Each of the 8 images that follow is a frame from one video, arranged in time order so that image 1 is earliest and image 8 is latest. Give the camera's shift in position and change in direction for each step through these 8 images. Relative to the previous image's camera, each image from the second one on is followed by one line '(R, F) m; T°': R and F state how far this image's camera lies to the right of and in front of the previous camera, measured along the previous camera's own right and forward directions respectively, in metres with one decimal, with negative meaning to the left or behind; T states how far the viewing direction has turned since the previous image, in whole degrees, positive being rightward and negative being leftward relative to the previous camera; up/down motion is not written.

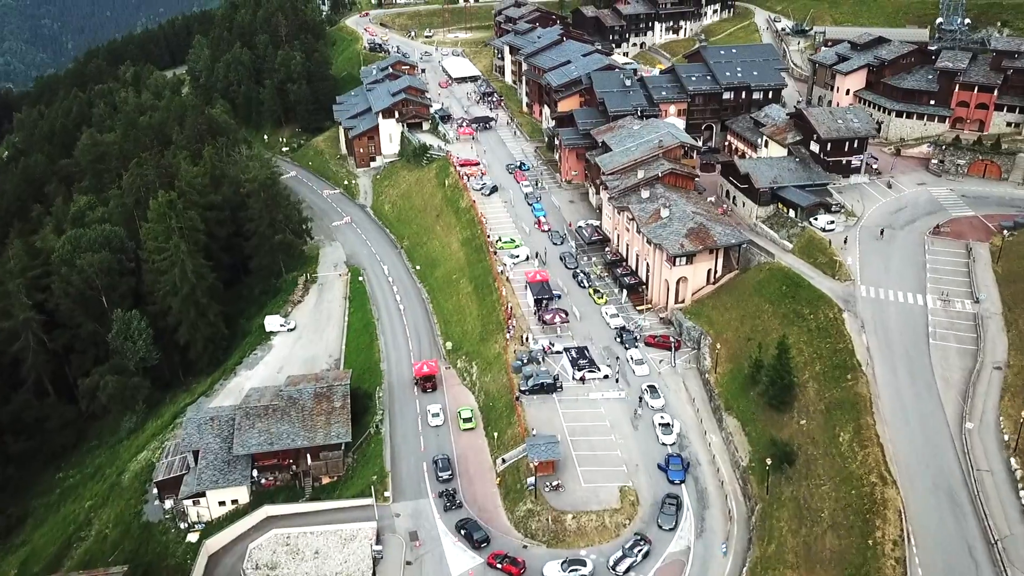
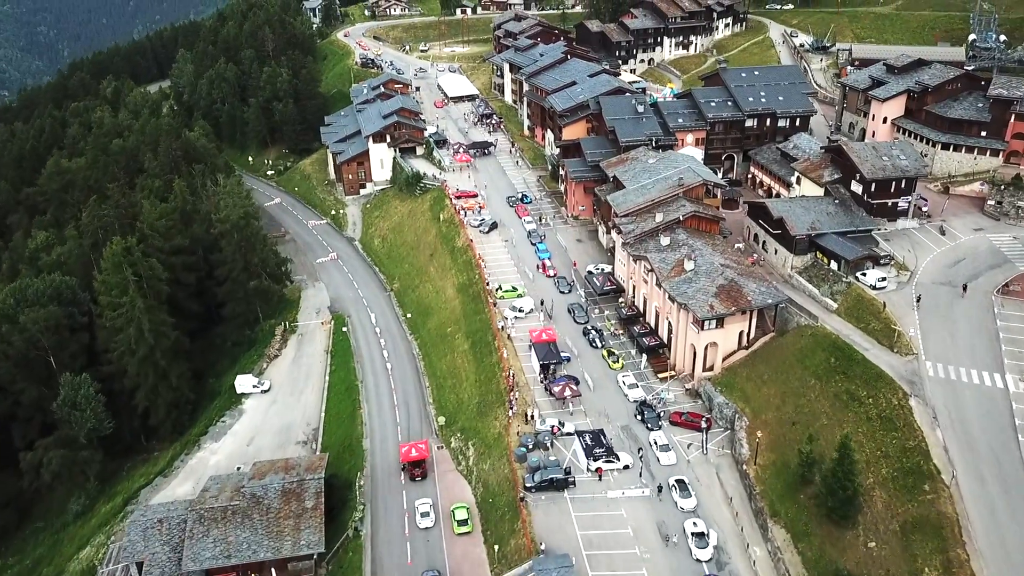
(-0.2, +7.4) m; 0°
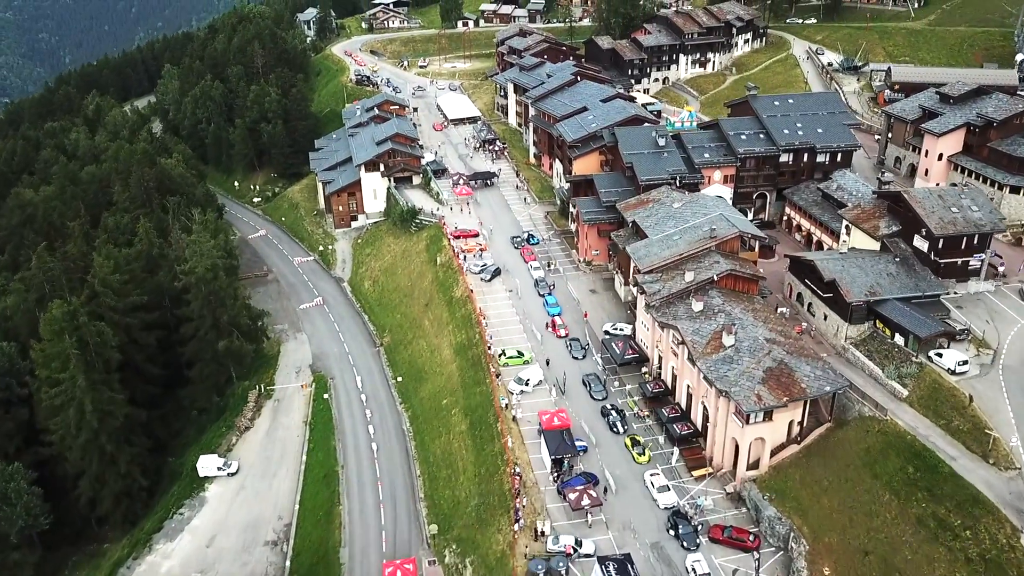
(-0.2, +7.9) m; 0°
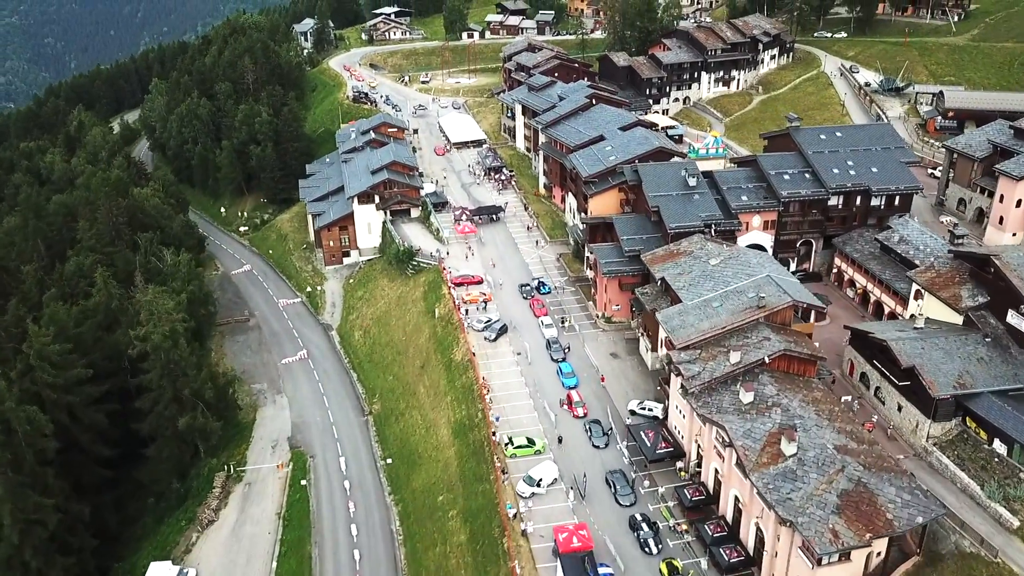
(-0.2, +8.1) m; 0°
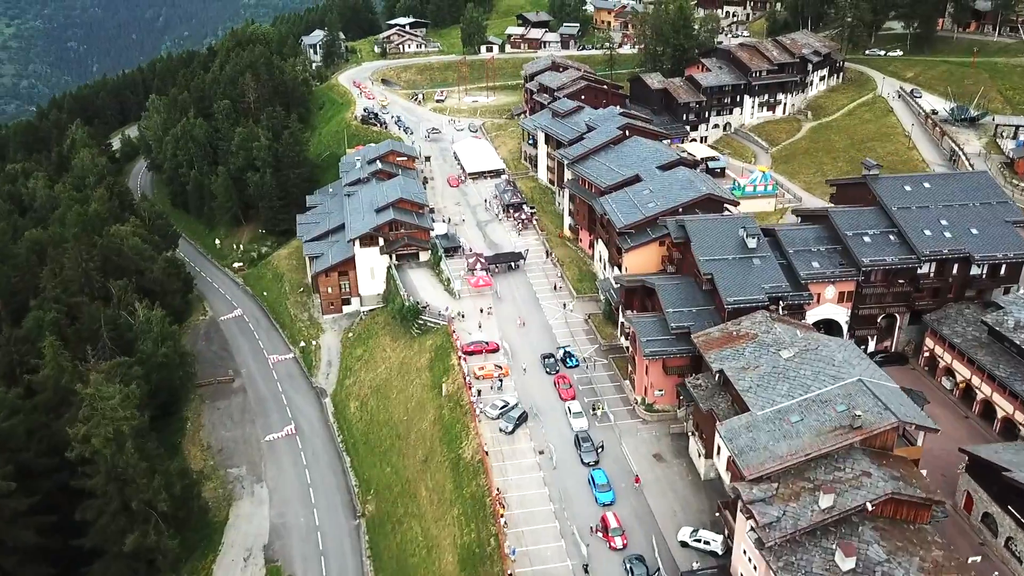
(-0.3, +9.2) m; -1°
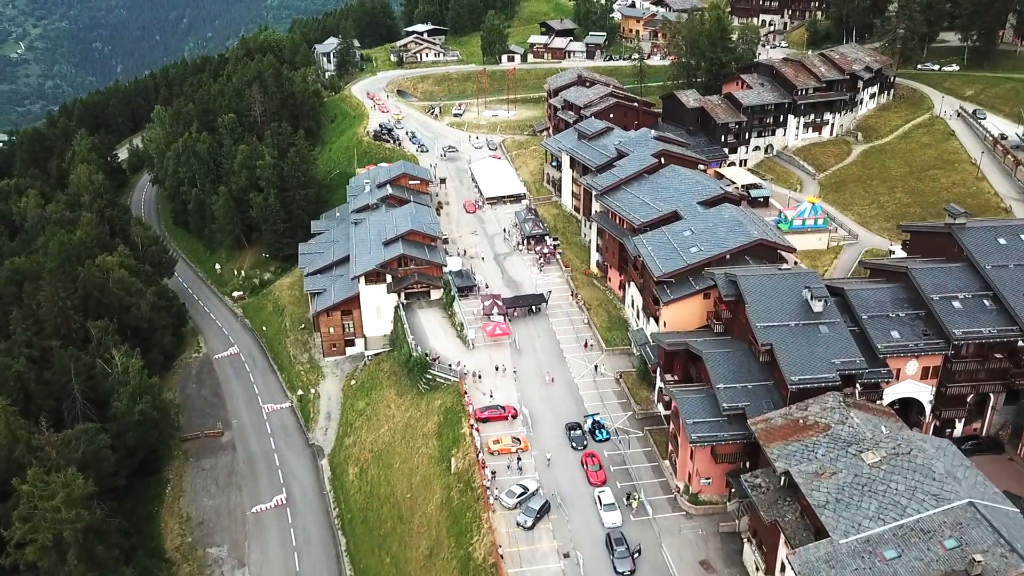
(-0.2, +6.9) m; -1°
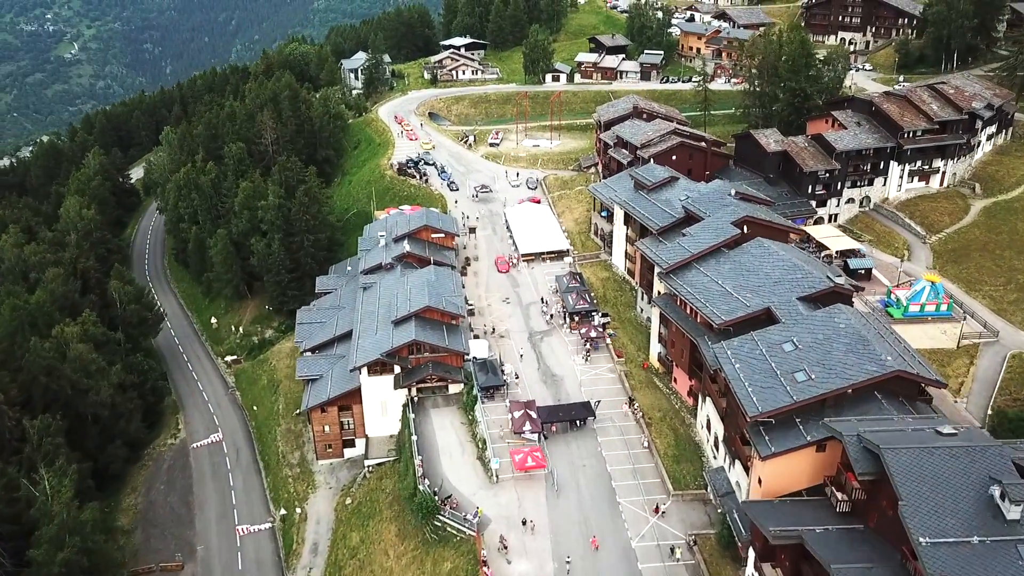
(-0.1, +12.7) m; -3°
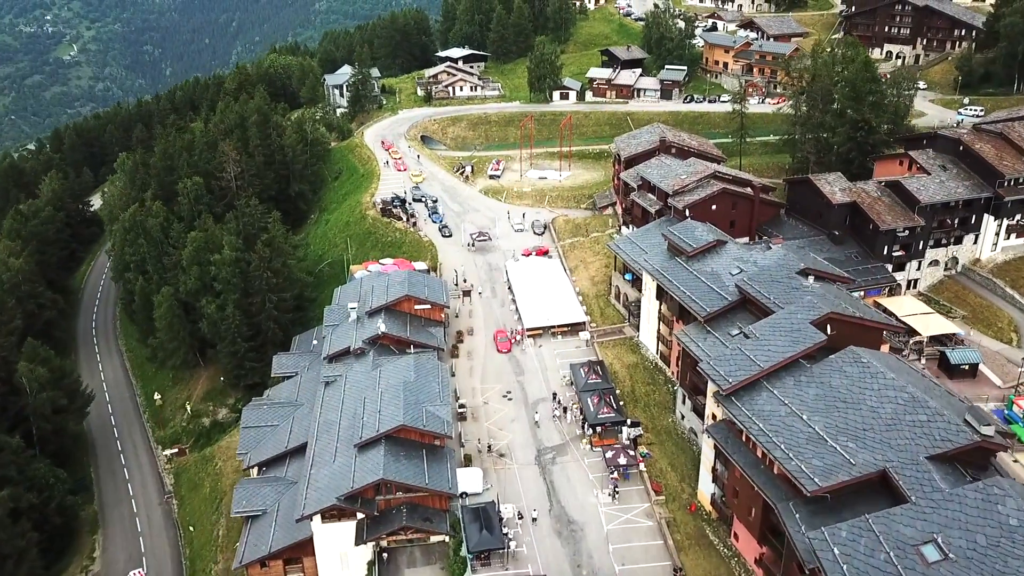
(0.0, +12.8) m; 0°
